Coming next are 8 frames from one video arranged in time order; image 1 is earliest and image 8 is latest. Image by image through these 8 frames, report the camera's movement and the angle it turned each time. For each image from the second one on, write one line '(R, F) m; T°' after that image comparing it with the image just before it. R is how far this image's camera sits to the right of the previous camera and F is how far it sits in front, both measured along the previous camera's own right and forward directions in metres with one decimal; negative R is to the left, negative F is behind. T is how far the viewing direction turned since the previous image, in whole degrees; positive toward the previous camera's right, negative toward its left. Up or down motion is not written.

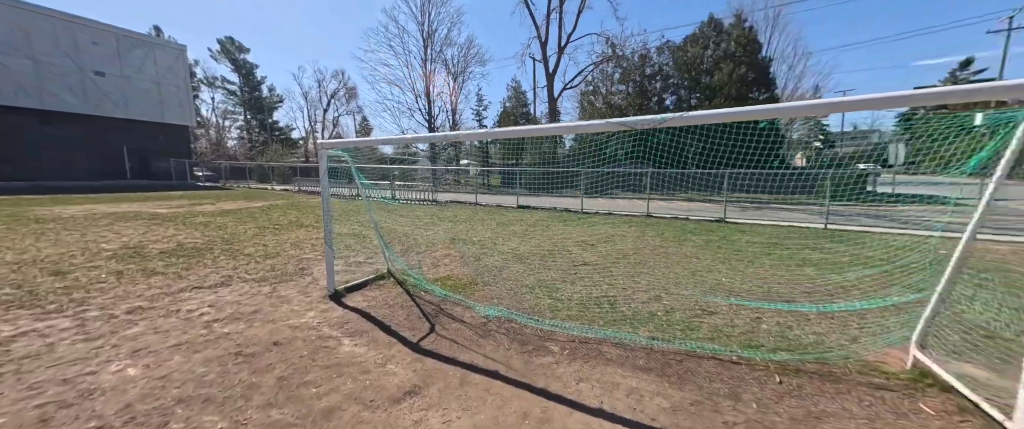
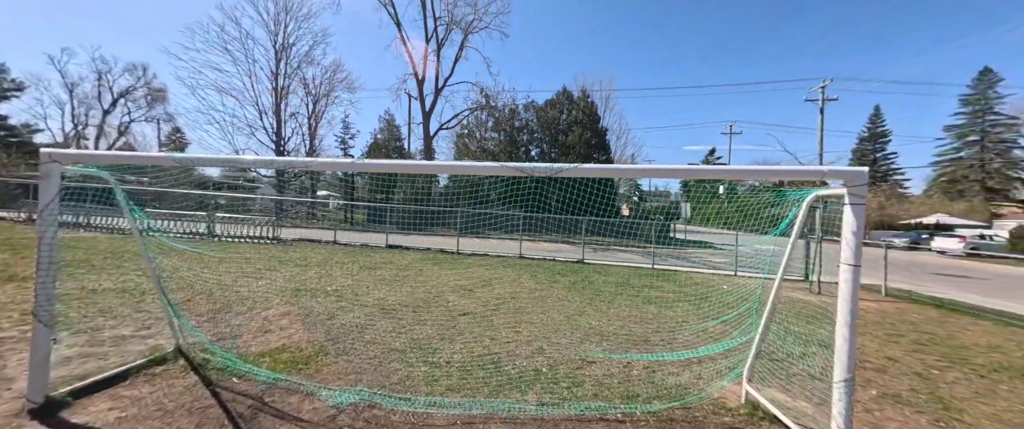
(-0.1, +0.5) m; +22°
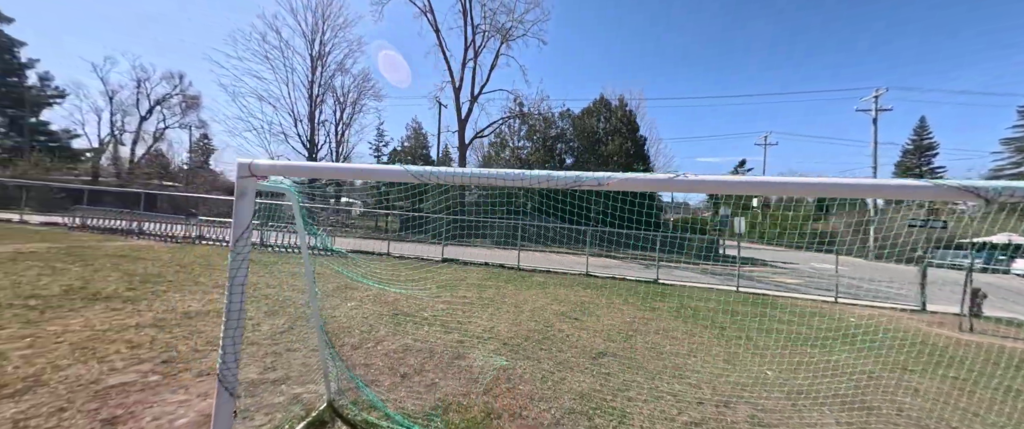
(-1.6, +0.6) m; -2°
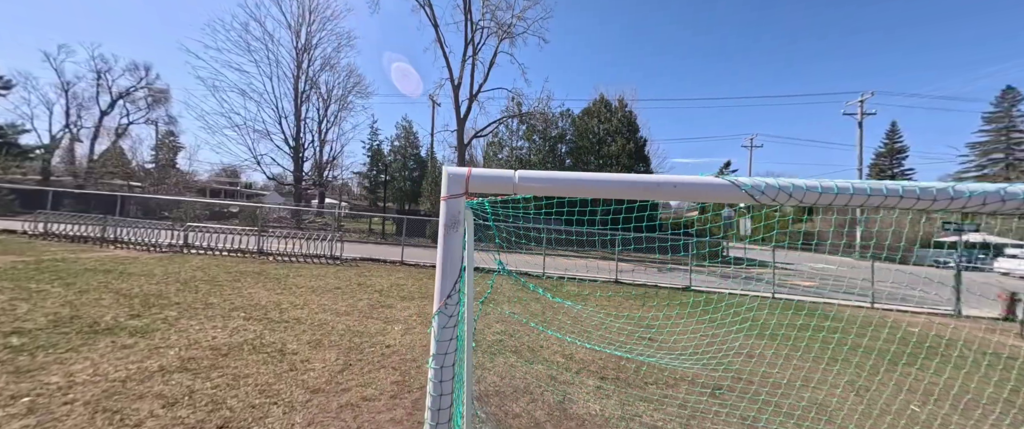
(-1.2, +0.7) m; +3°
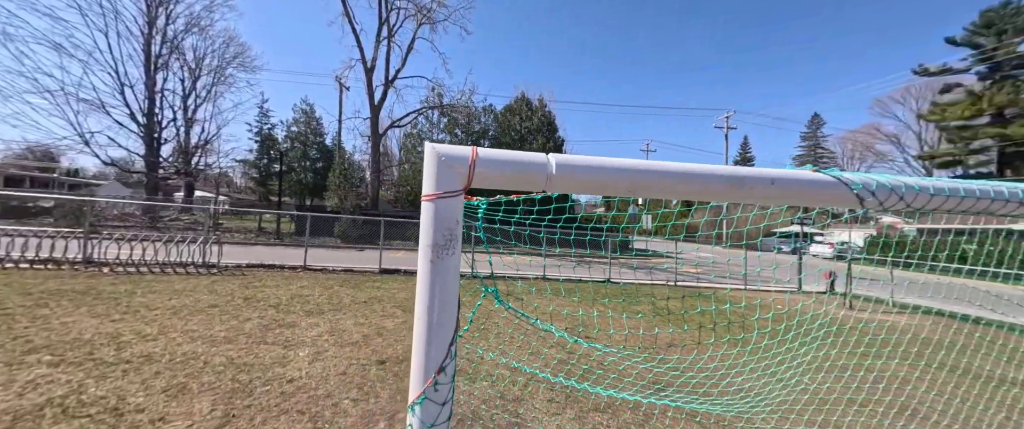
(-0.3, +0.6) m; +14°
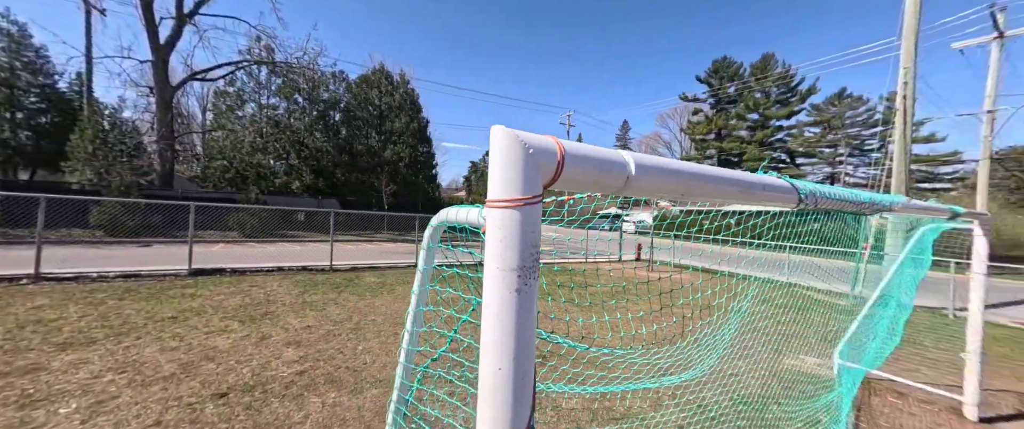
(-0.4, +0.5) m; +23°
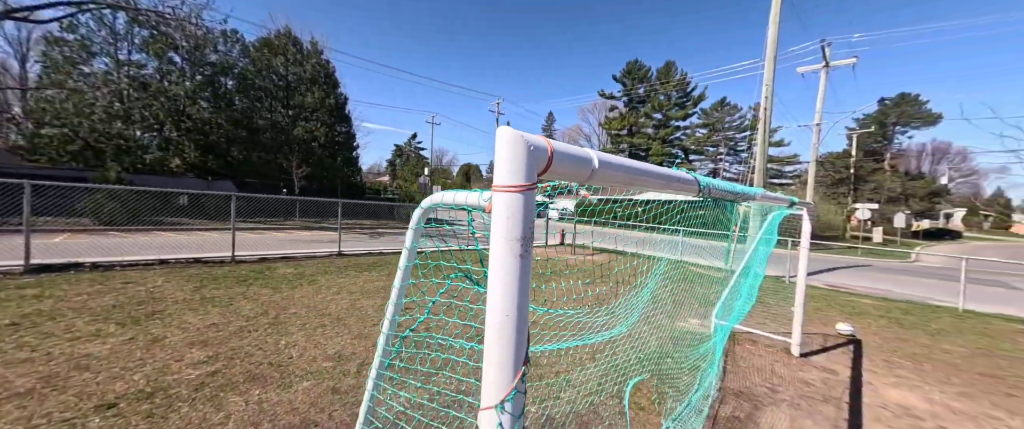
(-0.1, -0.1) m; +12°
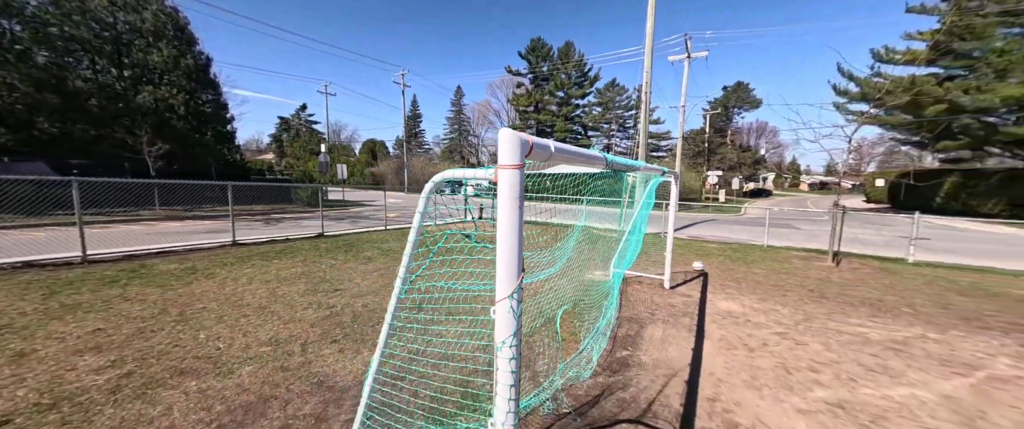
(-0.2, -0.4) m; +14°
